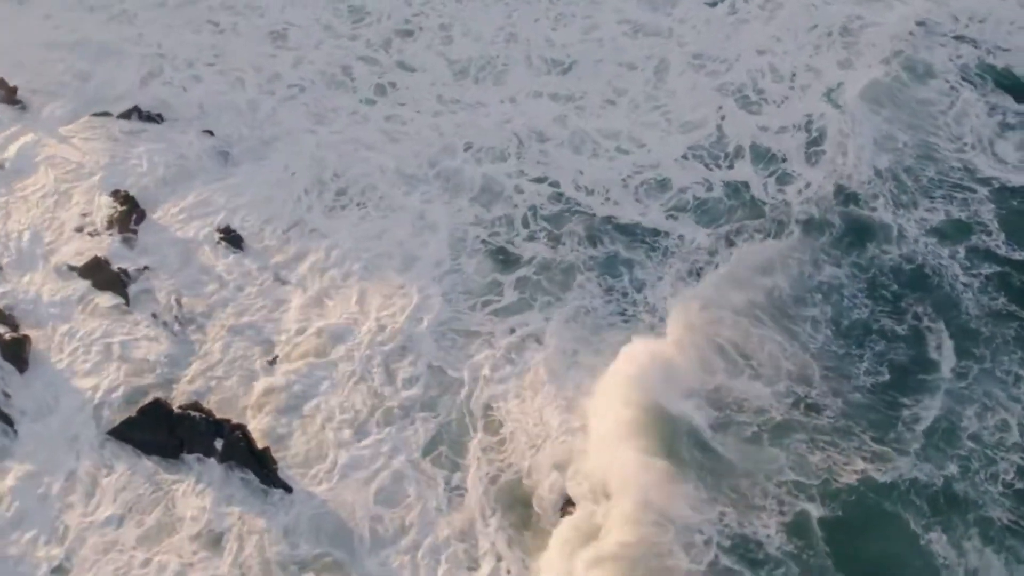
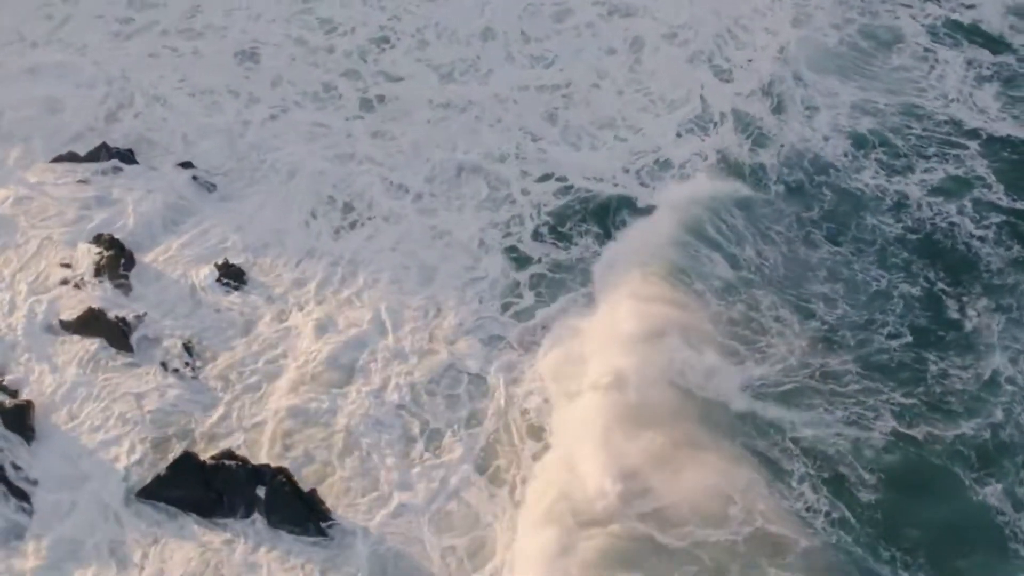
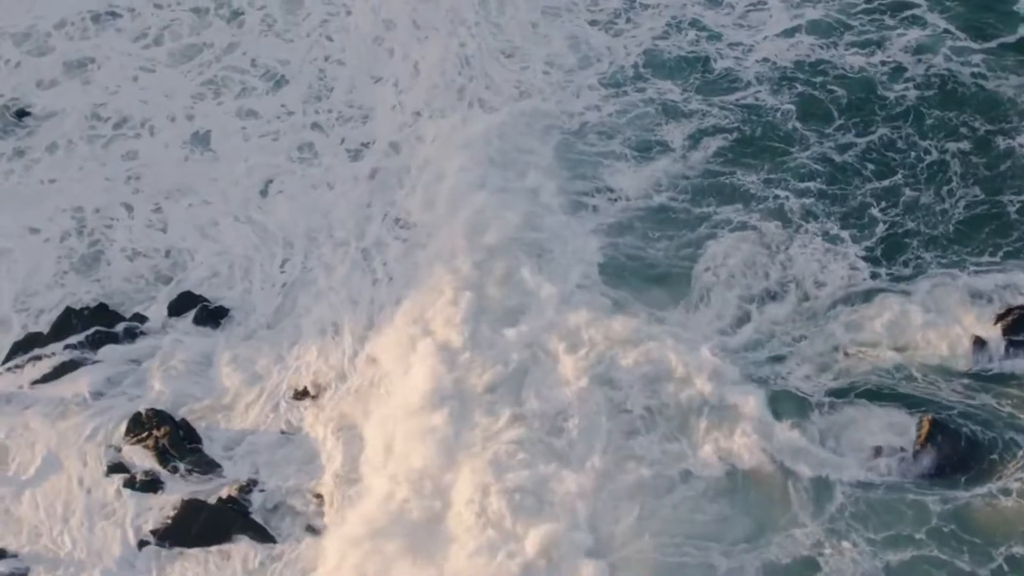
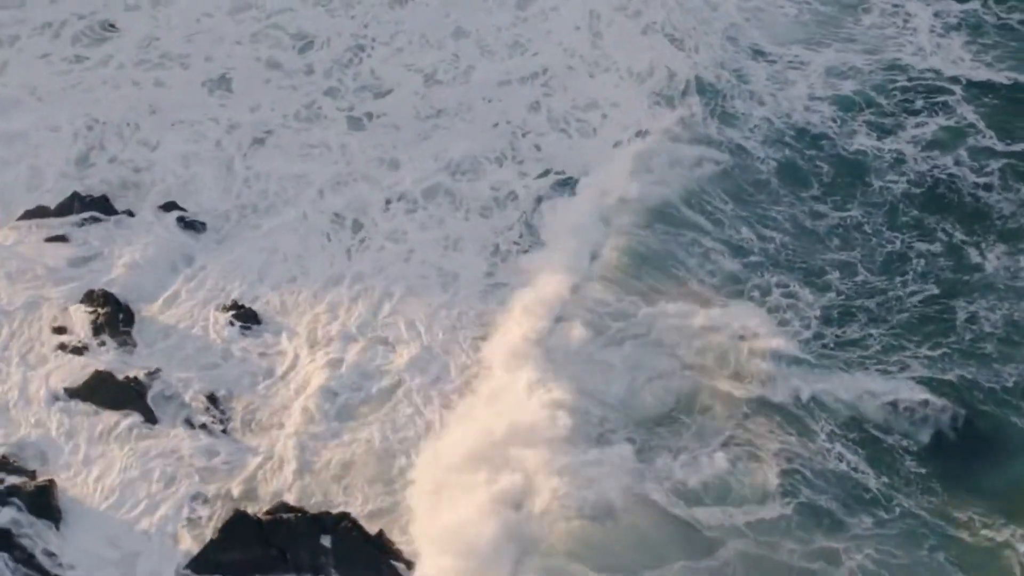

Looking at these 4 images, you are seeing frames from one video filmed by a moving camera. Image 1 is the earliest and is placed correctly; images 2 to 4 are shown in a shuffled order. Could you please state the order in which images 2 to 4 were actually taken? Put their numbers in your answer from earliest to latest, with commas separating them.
2, 4, 3
